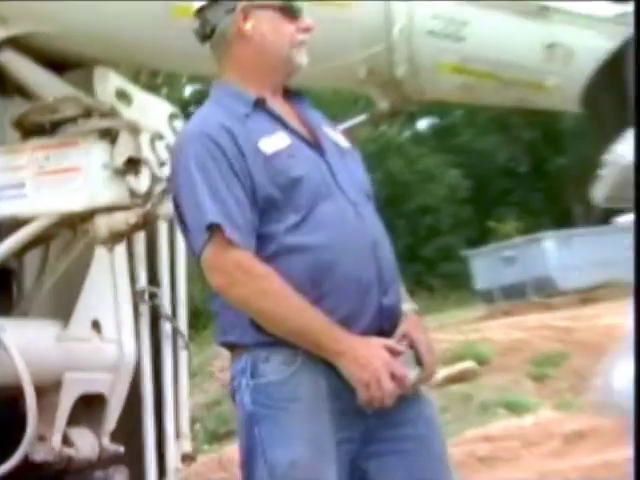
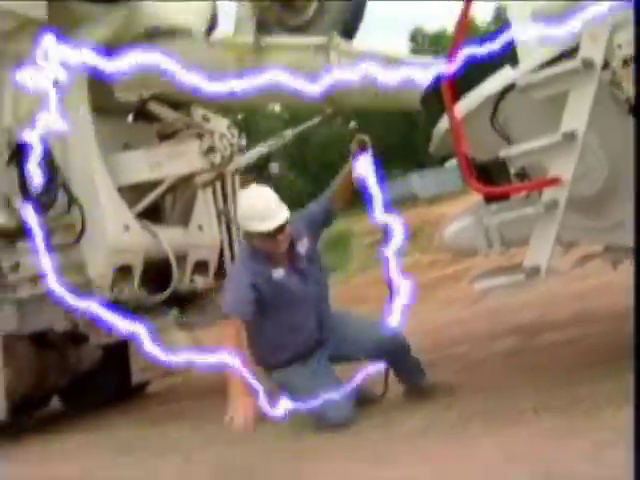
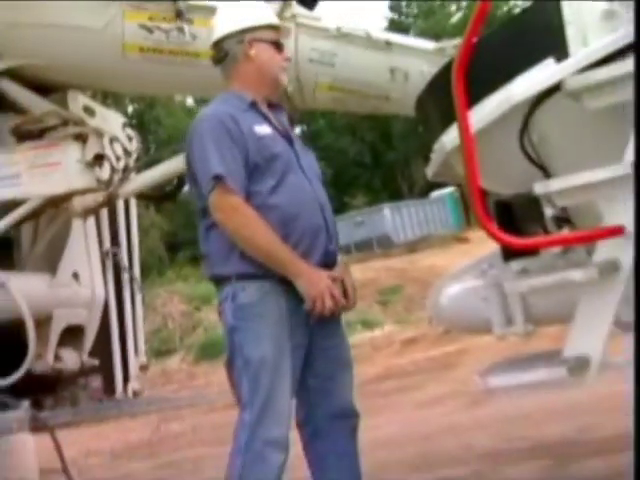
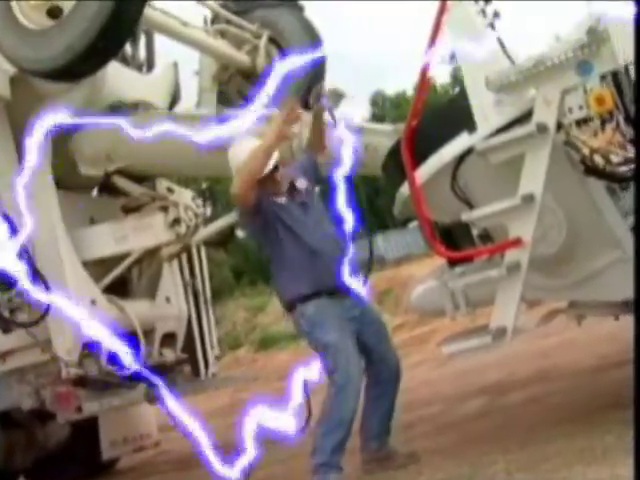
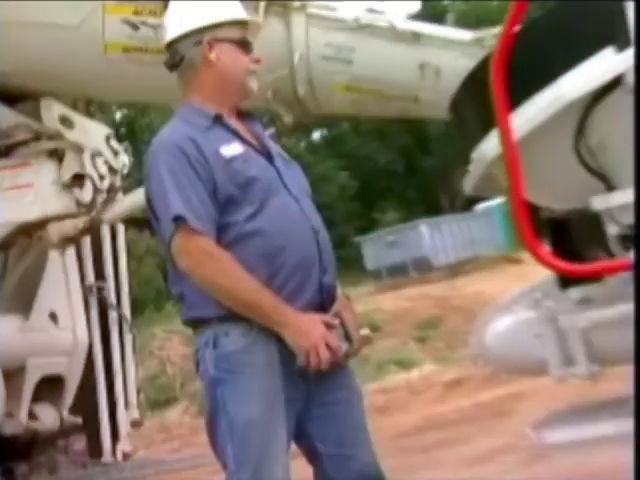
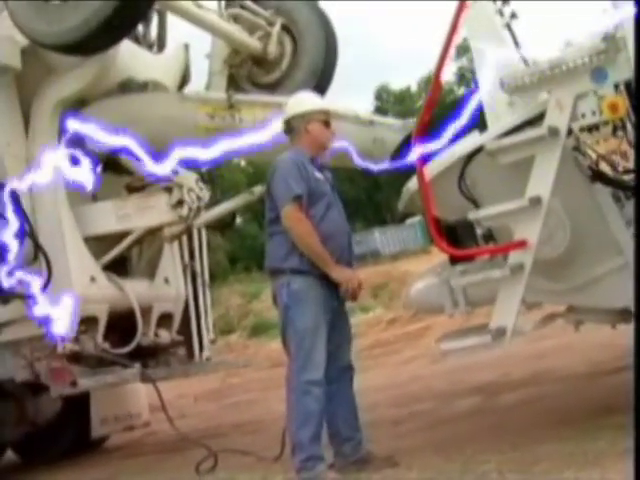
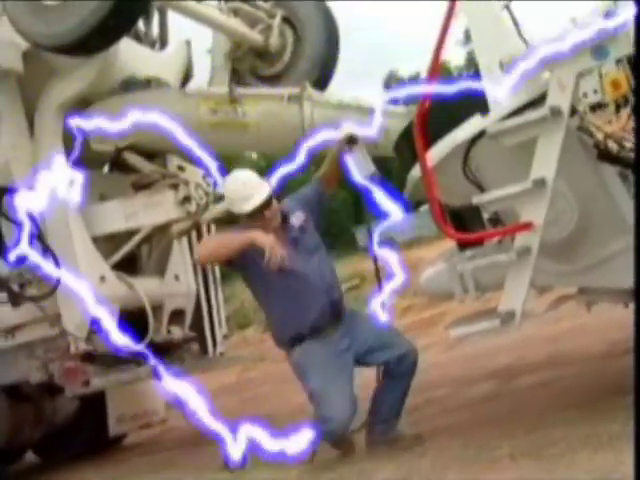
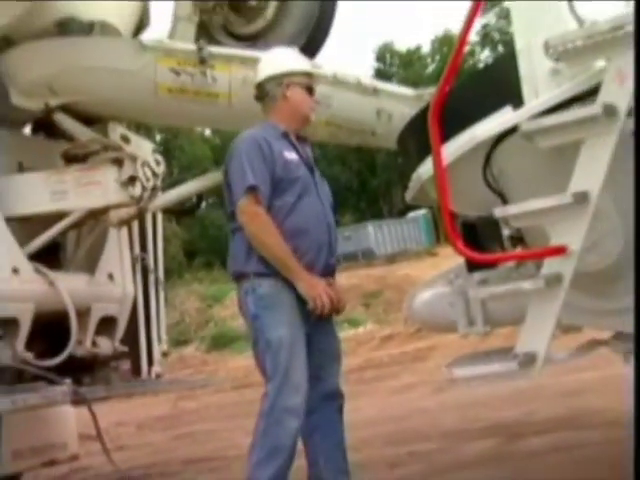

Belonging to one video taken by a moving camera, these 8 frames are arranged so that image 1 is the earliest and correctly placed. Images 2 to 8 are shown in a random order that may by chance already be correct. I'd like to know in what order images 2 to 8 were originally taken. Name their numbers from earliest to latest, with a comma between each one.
5, 3, 8, 6, 4, 7, 2
